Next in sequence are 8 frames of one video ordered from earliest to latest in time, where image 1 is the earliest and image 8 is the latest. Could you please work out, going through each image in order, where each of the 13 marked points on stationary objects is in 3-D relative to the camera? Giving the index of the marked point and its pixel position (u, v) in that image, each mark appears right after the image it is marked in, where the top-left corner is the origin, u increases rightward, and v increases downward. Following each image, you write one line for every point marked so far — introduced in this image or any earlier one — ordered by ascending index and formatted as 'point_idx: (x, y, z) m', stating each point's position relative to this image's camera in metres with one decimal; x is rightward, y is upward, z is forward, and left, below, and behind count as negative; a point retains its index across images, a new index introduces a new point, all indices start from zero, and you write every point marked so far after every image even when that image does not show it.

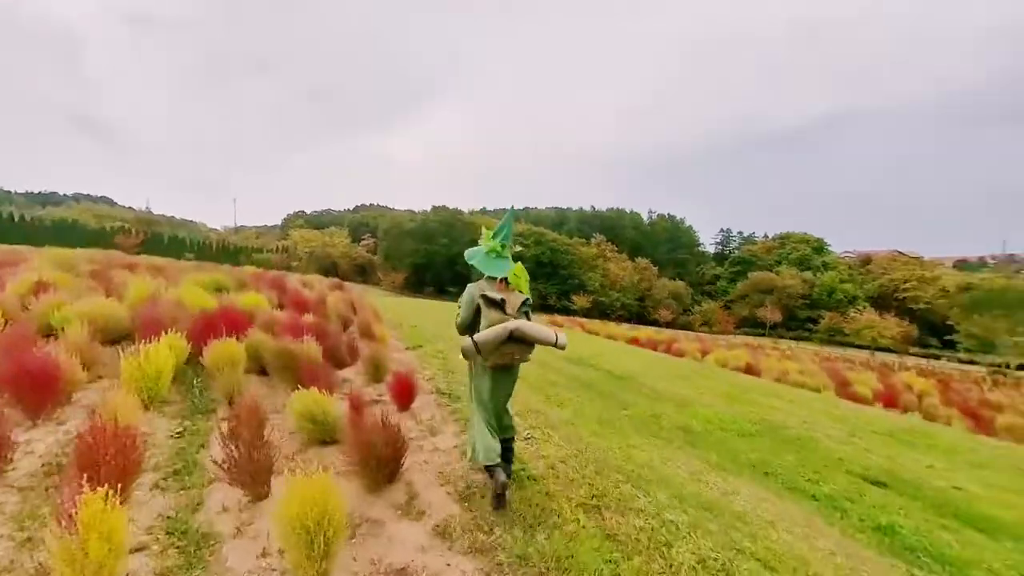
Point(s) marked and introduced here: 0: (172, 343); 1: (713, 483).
0: (-4.8, -0.9, +5.2) m
1: (+2.2, -2.1, +3.9) m
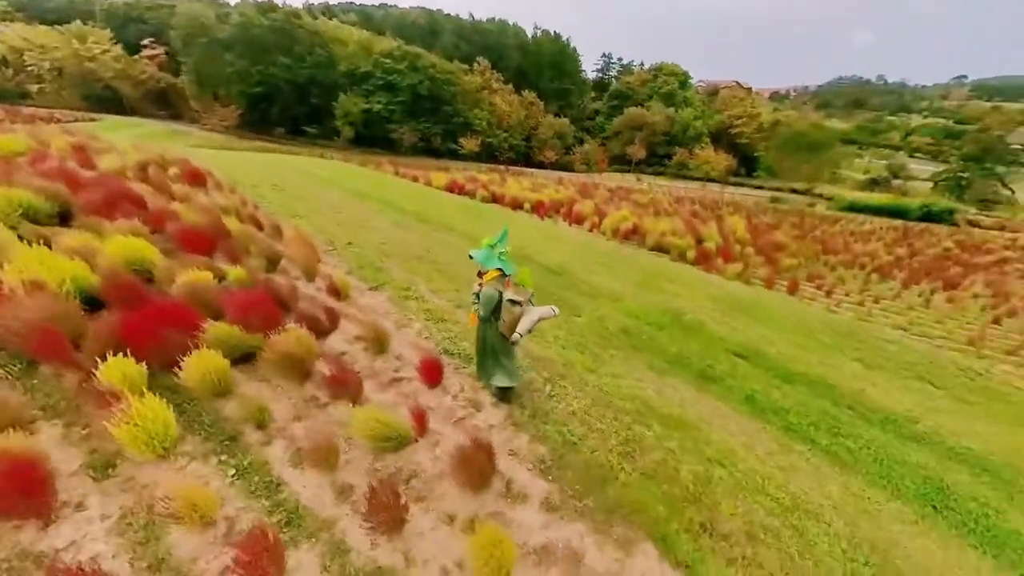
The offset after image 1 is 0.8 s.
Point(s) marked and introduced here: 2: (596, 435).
0: (-4.6, -1.0, +4.3) m
1: (+2.5, -1.6, +5.7) m
2: (+1.0, -1.8, +4.5) m
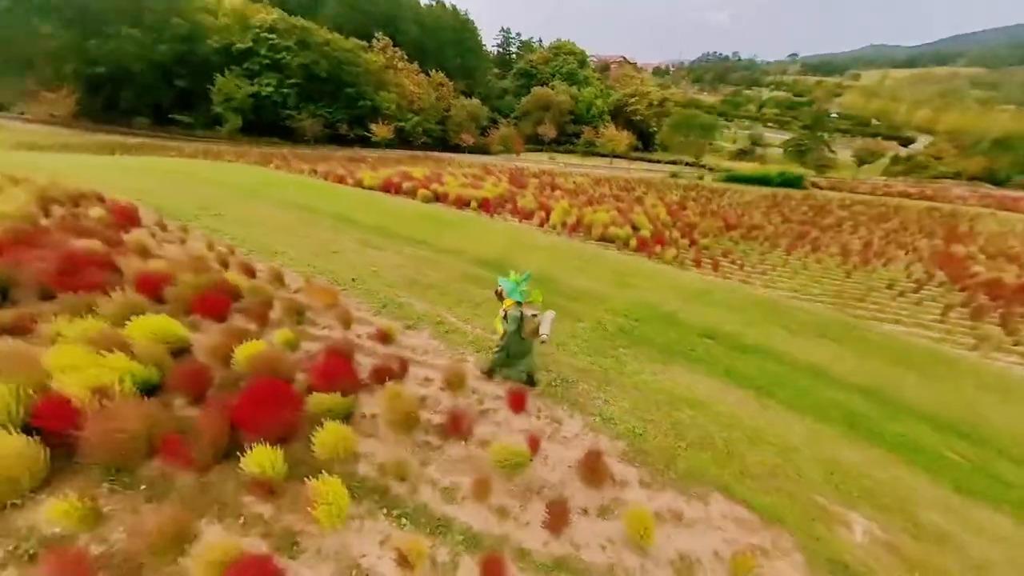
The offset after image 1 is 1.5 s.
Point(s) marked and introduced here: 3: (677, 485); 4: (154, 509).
0: (-3.1, -2.2, +4.7) m
1: (+3.5, -1.9, +7.6) m
2: (+2.3, -2.3, +6.1) m
3: (+2.4, -2.8, +5.2) m
4: (-4.3, -2.7, +4.3) m
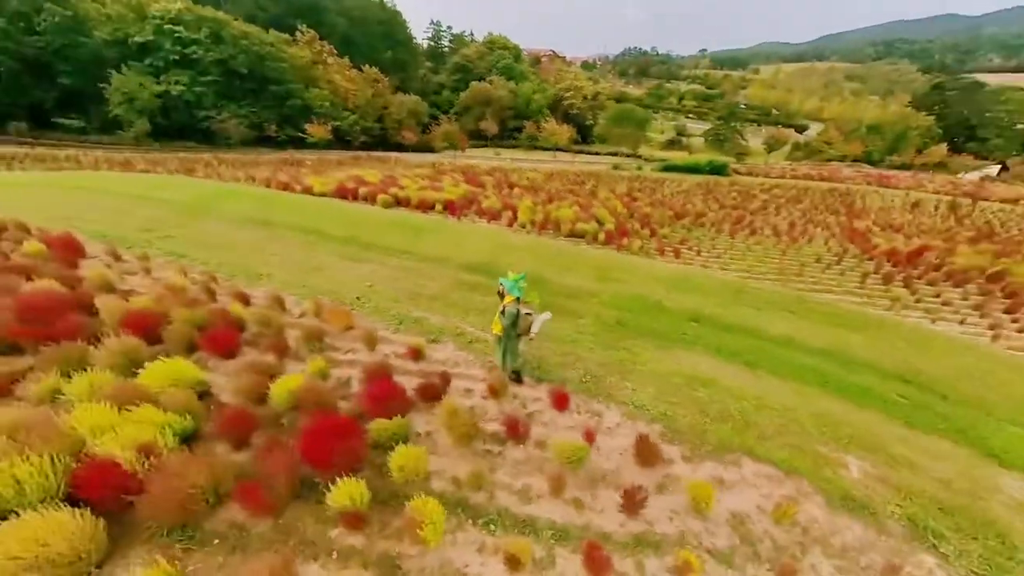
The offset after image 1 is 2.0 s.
0: (-2.1, -2.6, +4.7) m
1: (+4.1, -1.7, +8.5) m
2: (+3.2, -2.3, +6.9) m
3: (+3.4, -2.8, +6.0) m
4: (-3.1, -3.2, +4.2) m
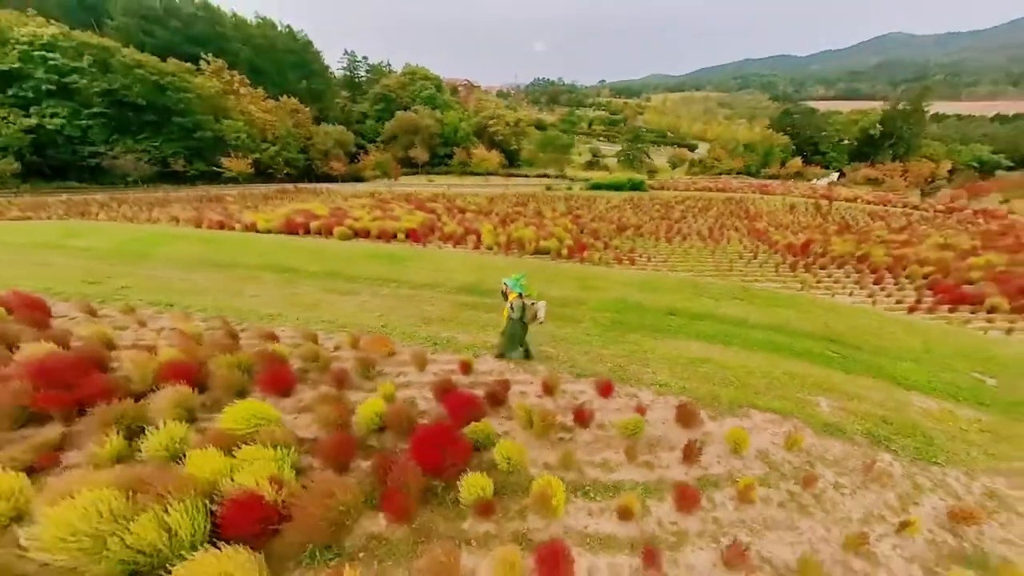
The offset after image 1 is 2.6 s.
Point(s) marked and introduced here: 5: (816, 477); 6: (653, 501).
0: (-0.5, -2.9, +5.3) m
1: (+4.7, -1.7, +10.2) m
2: (+4.2, -2.2, +8.4) m
3: (+4.6, -2.6, +7.6) m
4: (-1.4, -3.5, +4.6) m
5: (+5.2, -3.2, +6.1) m
6: (+2.2, -3.4, +5.6) m
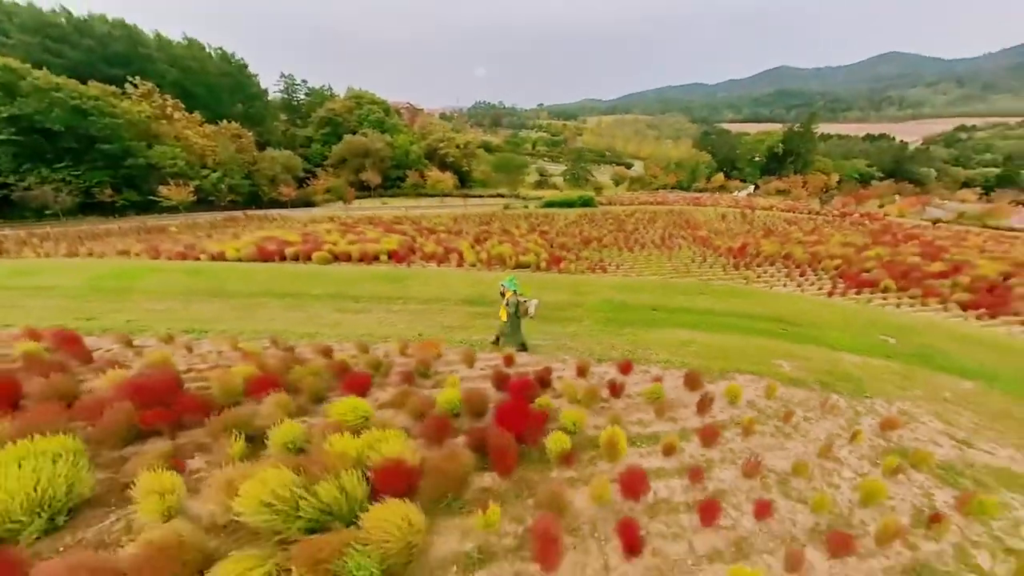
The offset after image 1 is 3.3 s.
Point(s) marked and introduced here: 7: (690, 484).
0: (+0.9, -2.8, +6.7) m
1: (+5.3, -1.6, +12.2) m
2: (+5.1, -2.0, +10.4) m
3: (+5.6, -2.4, +9.6) m
4: (+0.1, -3.5, +5.8) m
5: (+6.4, -2.9, +8.2) m
6: (+3.6, -3.2, +7.3) m
7: (+3.1, -3.4, +6.3) m
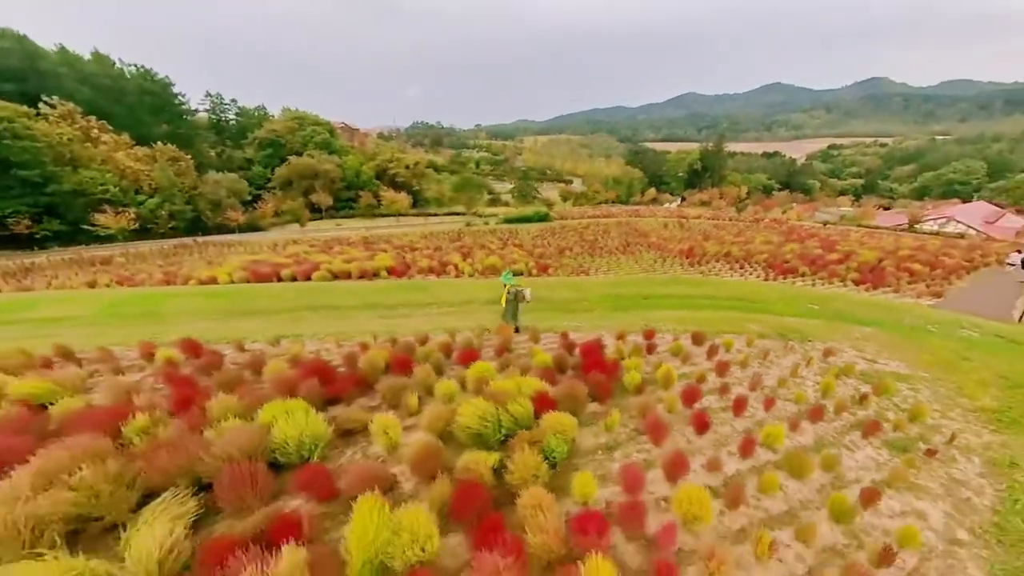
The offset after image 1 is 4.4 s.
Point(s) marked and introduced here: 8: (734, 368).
0: (+3.2, -2.3, +9.5) m
1: (+6.7, -1.1, +15.7) m
2: (+6.7, -1.5, +13.8) m
3: (+7.4, -1.8, +13.1) m
4: (+2.6, -3.0, +8.5) m
5: (+8.4, -2.1, +11.8) m
6: (+5.8, -2.6, +10.5) m
7: (+5.5, -2.8, +9.4) m
8: (+6.6, -2.4, +10.6) m
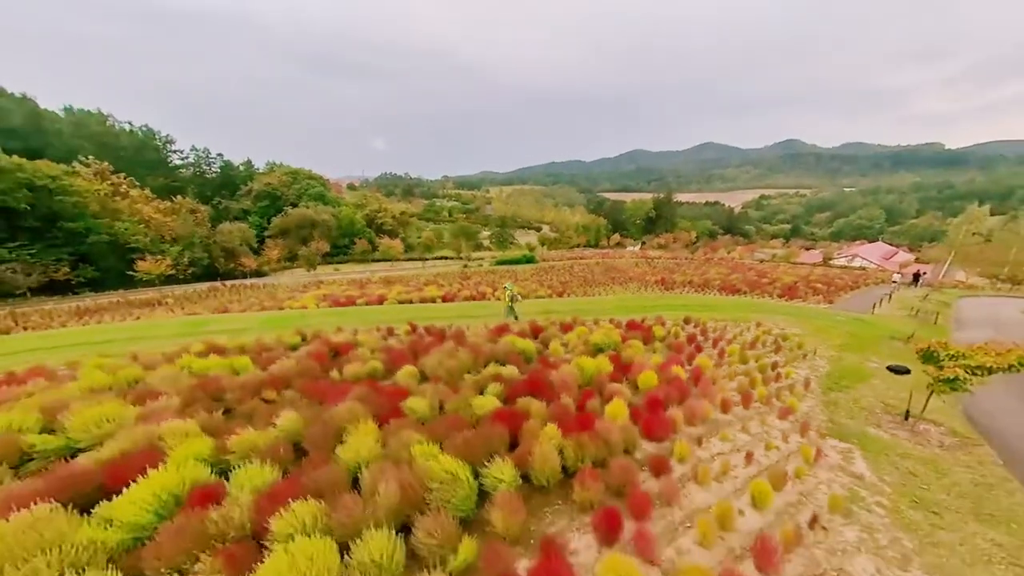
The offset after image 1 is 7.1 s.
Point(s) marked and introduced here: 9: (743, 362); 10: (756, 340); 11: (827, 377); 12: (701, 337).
0: (+7.2, -2.2, +17.6) m
1: (+10.2, -1.7, +24.3) m
2: (+10.4, -1.8, +22.3) m
3: (+11.1, -2.0, +21.7) m
4: (+6.8, -2.8, +16.5) m
5: (+12.3, -2.2, +20.4) m
6: (+9.7, -2.5, +18.9) m
7: (+9.6, -2.6, +17.8) m
8: (+10.6, -2.3, +19.1) m
9: (+9.8, -3.2, +15.1) m
10: (+12.2, -2.7, +17.8) m
11: (+12.9, -3.7, +14.6) m
12: (+9.4, -2.6, +17.9) m
